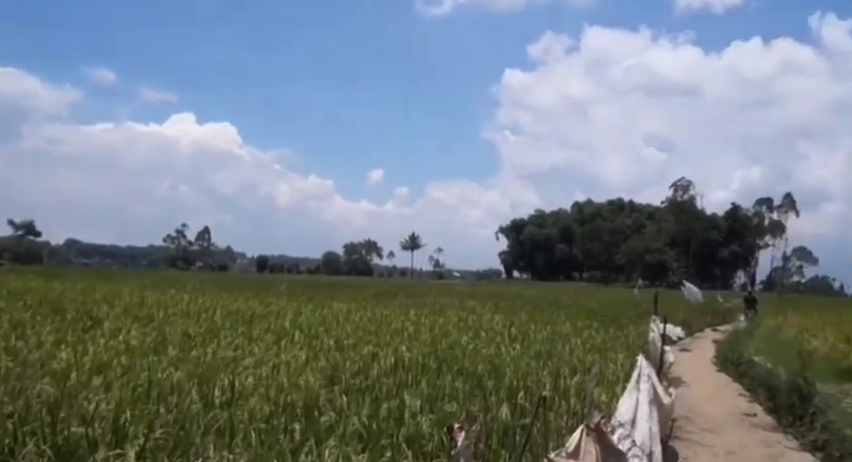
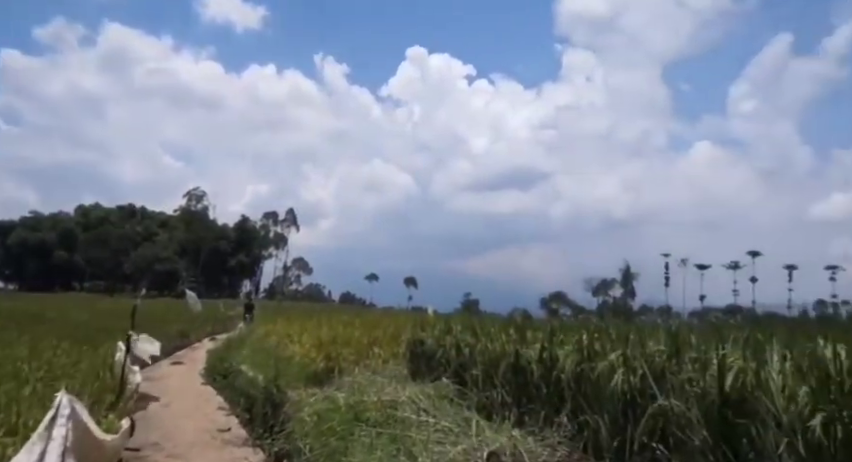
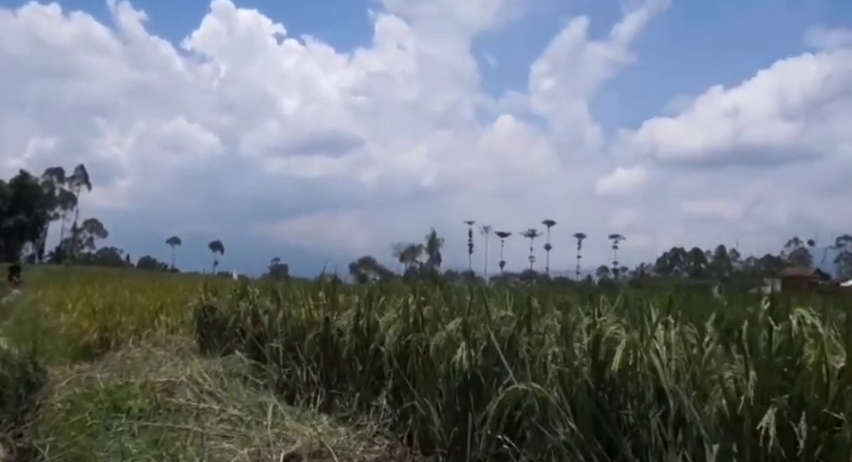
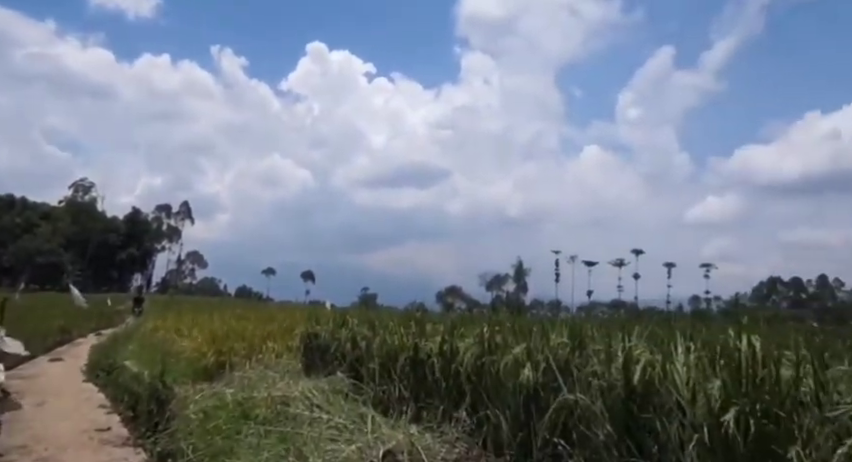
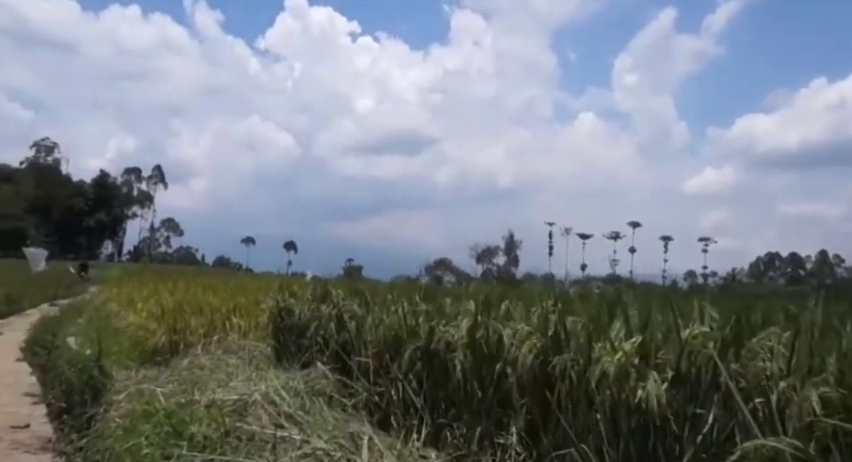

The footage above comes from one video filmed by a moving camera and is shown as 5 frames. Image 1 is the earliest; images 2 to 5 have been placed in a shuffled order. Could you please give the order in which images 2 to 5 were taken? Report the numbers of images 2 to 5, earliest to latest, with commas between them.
2, 4, 3, 5
